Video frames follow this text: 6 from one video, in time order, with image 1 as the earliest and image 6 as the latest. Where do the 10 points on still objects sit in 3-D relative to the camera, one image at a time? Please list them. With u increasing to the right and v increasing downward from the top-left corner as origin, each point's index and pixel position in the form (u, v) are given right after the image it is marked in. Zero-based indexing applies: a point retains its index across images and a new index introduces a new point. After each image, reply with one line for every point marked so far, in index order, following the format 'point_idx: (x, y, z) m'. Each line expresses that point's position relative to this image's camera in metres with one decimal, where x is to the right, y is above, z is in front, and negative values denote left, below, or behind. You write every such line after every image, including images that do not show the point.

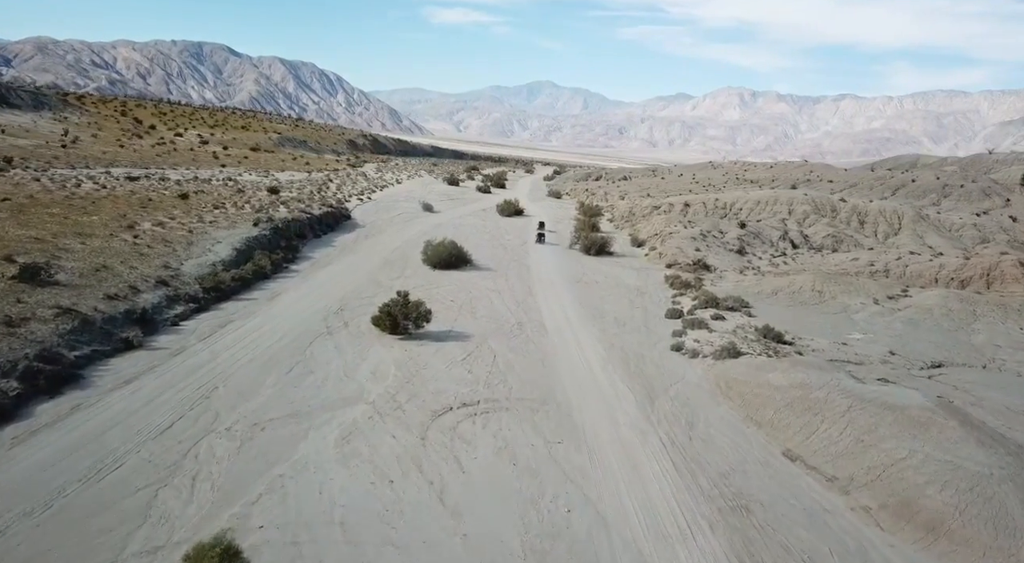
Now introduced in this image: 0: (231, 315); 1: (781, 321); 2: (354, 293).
0: (-6.2, -0.7, +15.5) m
1: (+7.5, -1.1, +19.5) m
2: (-4.3, -0.3, +19.0) m
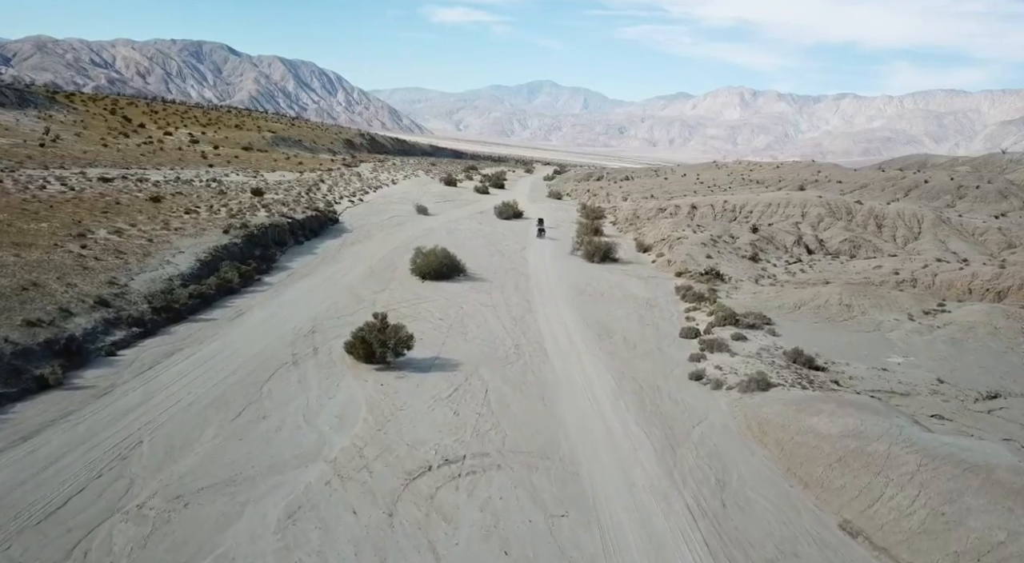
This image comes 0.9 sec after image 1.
0: (-6.3, -1.1, +13.4) m
1: (+7.4, -1.5, +17.4) m
2: (-4.4, -0.7, +17.0) m
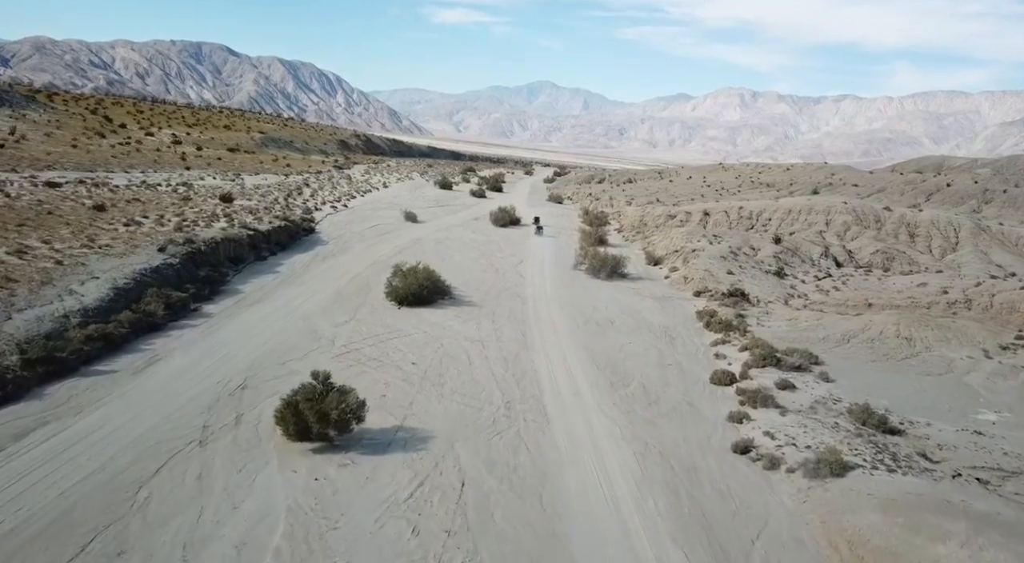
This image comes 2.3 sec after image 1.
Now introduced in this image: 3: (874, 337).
0: (-6.5, -1.8, +10.0) m
1: (+7.3, -2.2, +14.0) m
2: (-4.6, -1.4, +13.5) m
3: (+8.8, -1.4, +17.1) m
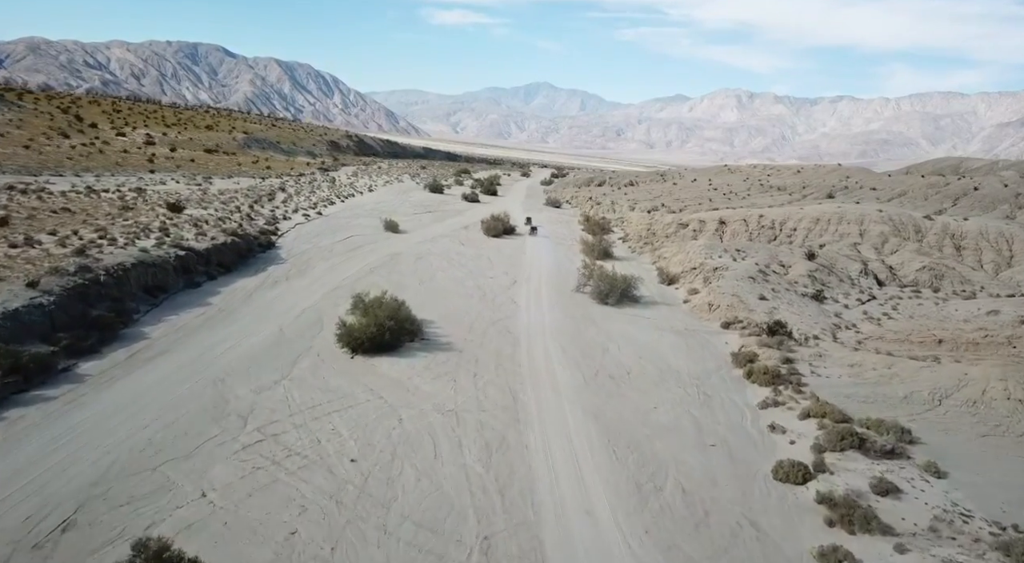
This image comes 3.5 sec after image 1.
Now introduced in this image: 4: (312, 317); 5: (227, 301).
0: (-6.7, -2.6, +5.8) m
1: (+7.0, -3.0, +9.9) m
2: (-4.8, -2.2, +9.3) m
3: (+8.6, -2.2, +13.0) m
4: (-4.7, -0.8, +16.6) m
5: (-7.1, -0.5, +17.5) m
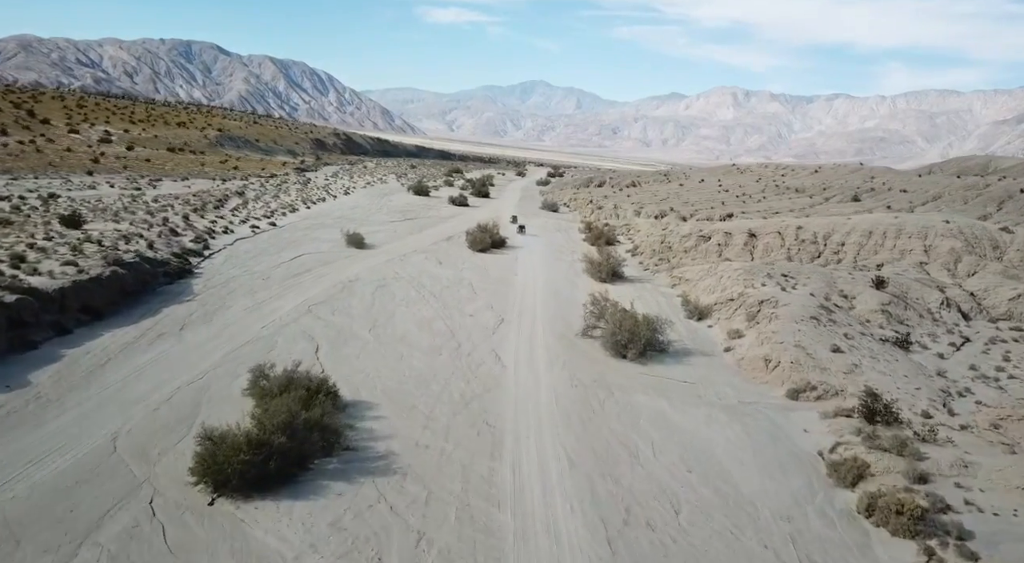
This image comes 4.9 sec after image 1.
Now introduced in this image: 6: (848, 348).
0: (-7.0, -3.7, -0.1) m
1: (+6.7, -4.1, +4.1) m
2: (-5.1, -3.3, +3.5) m
3: (+8.3, -3.3, +7.2) m
4: (-5.1, -1.9, +10.8) m
5: (-7.4, -1.6, +11.7) m
6: (+7.7, -1.5, +16.0) m
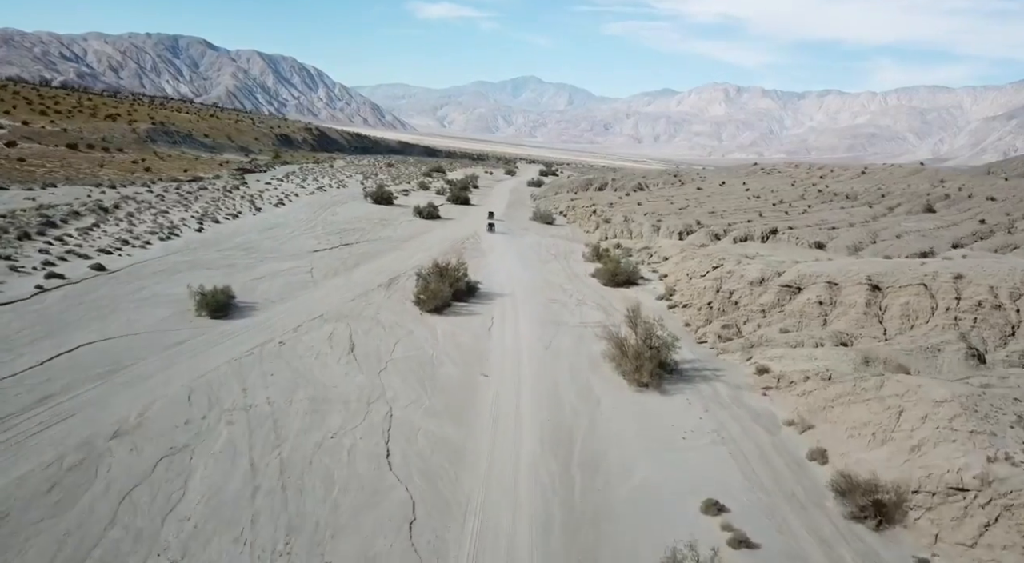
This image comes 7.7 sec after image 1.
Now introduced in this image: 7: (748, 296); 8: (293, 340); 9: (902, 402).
0: (-7.4, -6.0, -12.1) m
1: (+6.3, -6.4, -7.7) m
2: (-5.5, -5.6, -8.5) m
3: (+7.8, -5.6, -4.6) m
4: (-5.6, -4.2, -1.2) m
5: (-8.0, -3.8, -0.3) m
6: (+7.1, -3.8, +4.2) m
7: (+6.7, -0.4, +19.4) m
8: (-4.9, -1.2, +15.5) m
9: (+6.3, -2.0, +10.9) m
